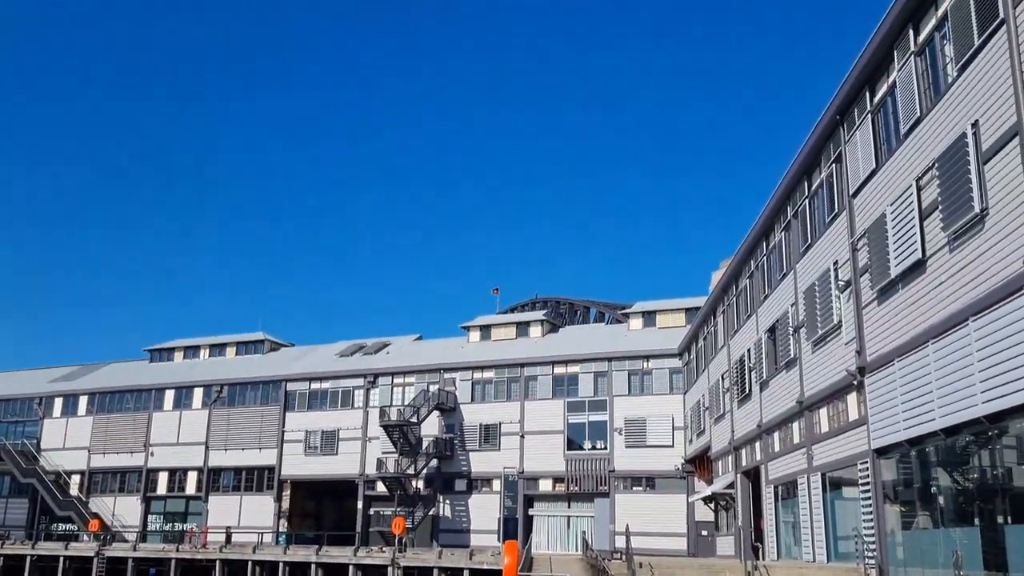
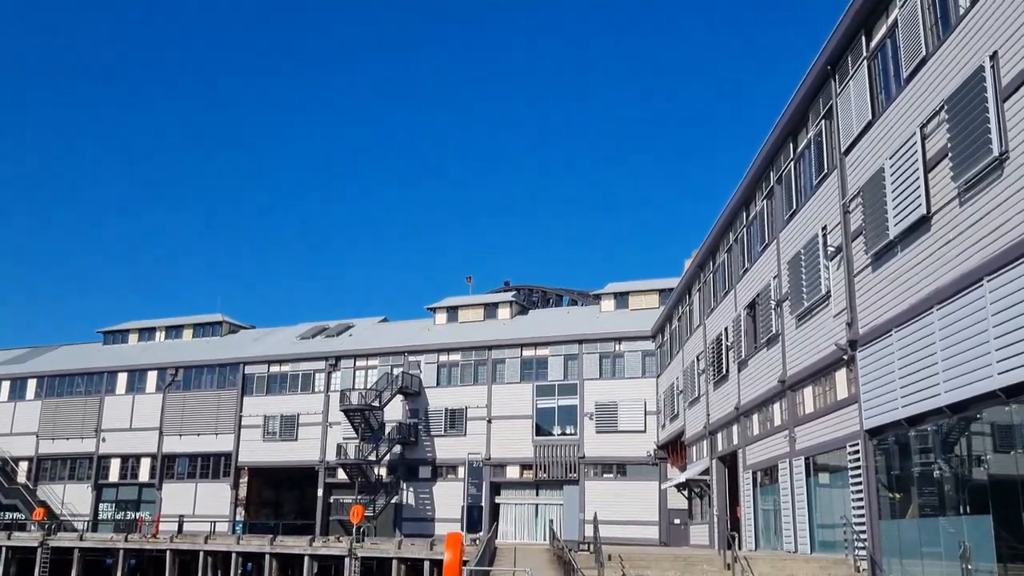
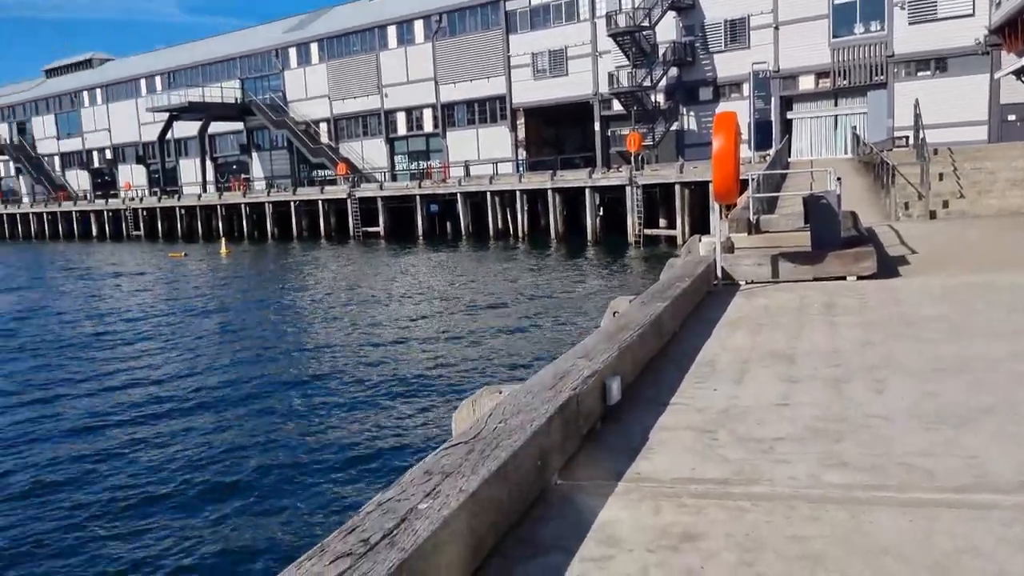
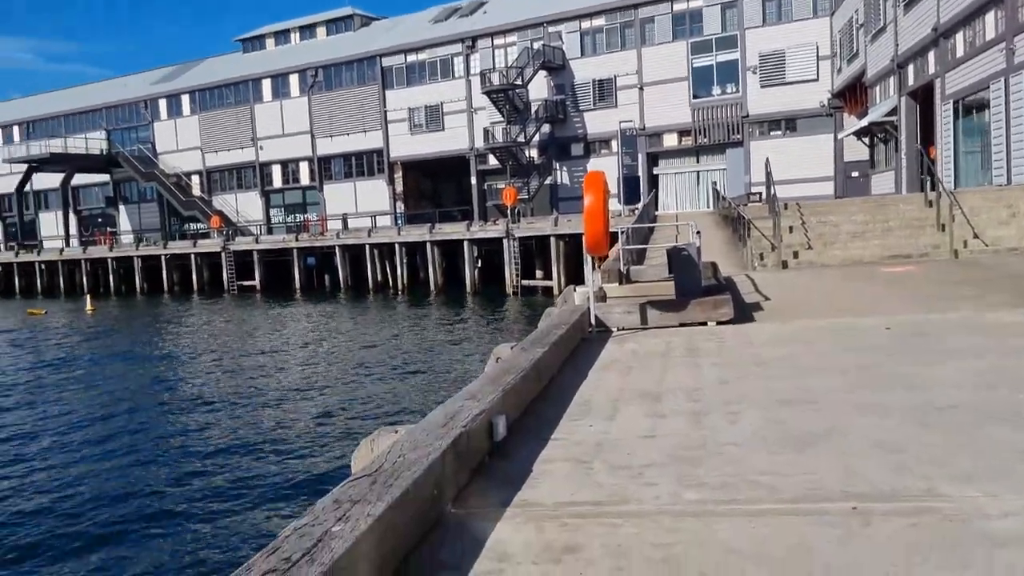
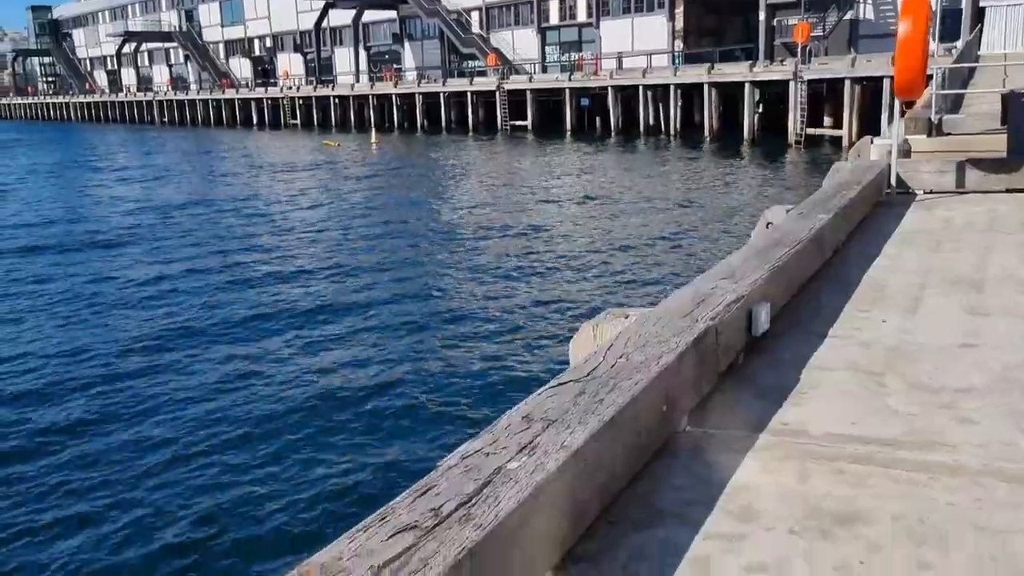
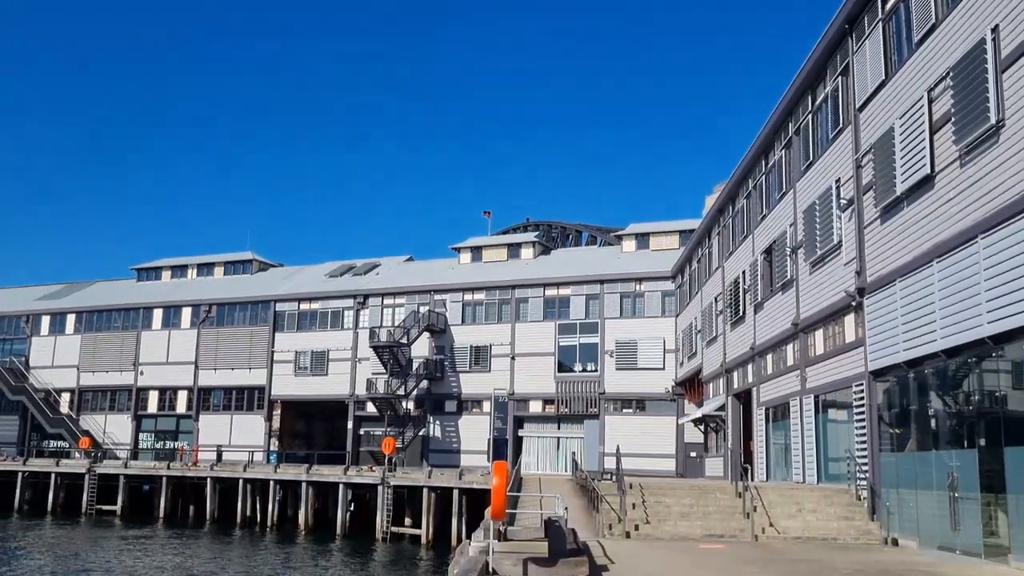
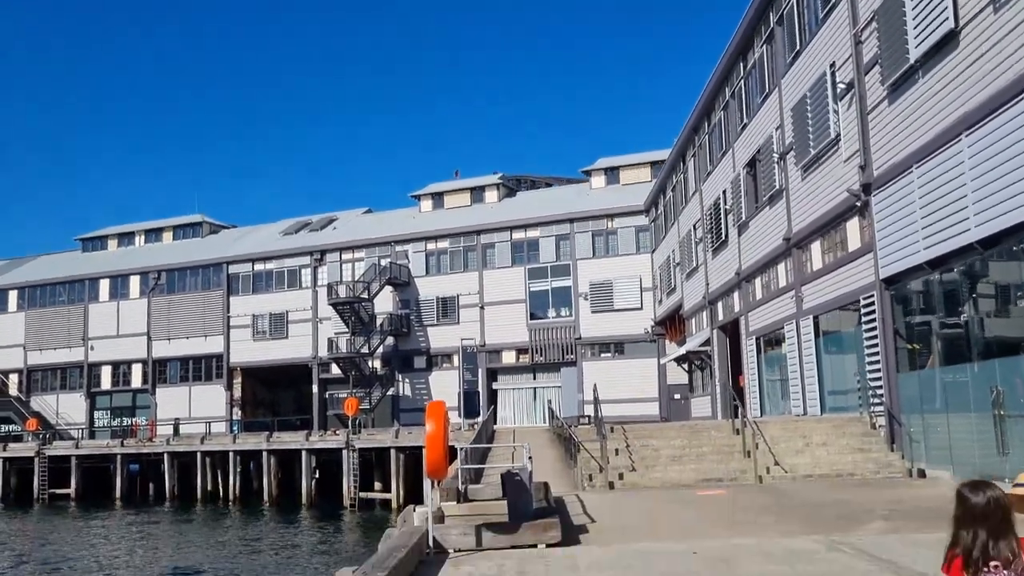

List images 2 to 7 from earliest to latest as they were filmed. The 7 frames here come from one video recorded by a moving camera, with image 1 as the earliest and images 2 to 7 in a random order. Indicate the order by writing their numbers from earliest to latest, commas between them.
6, 2, 7, 4, 3, 5
